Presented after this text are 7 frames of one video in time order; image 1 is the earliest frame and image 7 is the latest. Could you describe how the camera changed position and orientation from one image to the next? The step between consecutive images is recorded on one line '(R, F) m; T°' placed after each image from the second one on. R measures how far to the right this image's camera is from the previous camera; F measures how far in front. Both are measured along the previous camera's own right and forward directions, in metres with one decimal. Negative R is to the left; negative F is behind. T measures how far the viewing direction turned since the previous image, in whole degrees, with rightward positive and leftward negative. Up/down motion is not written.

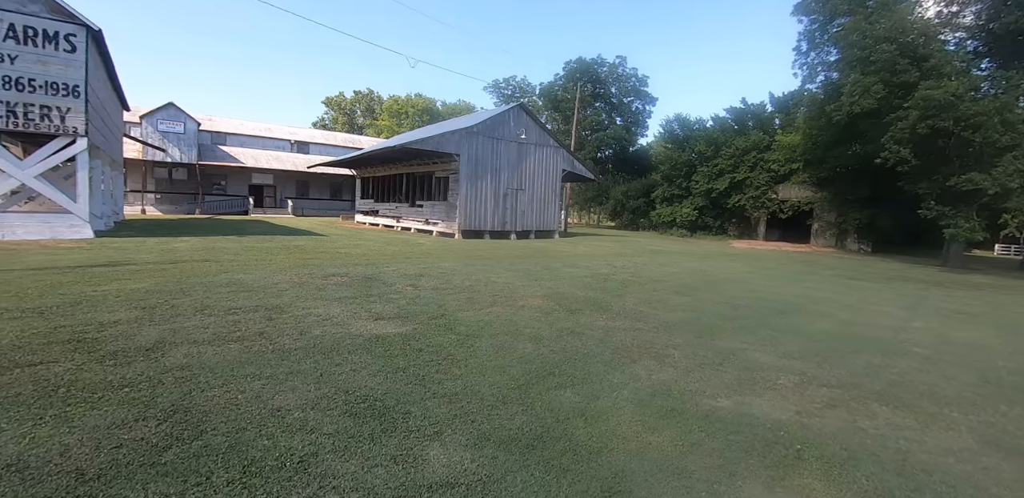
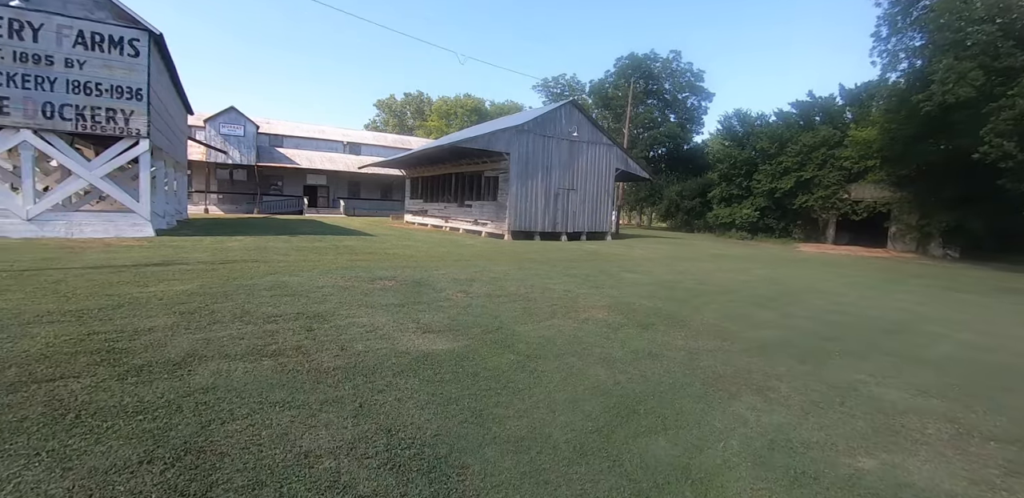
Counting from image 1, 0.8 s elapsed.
(-0.2, +0.6) m; -5°
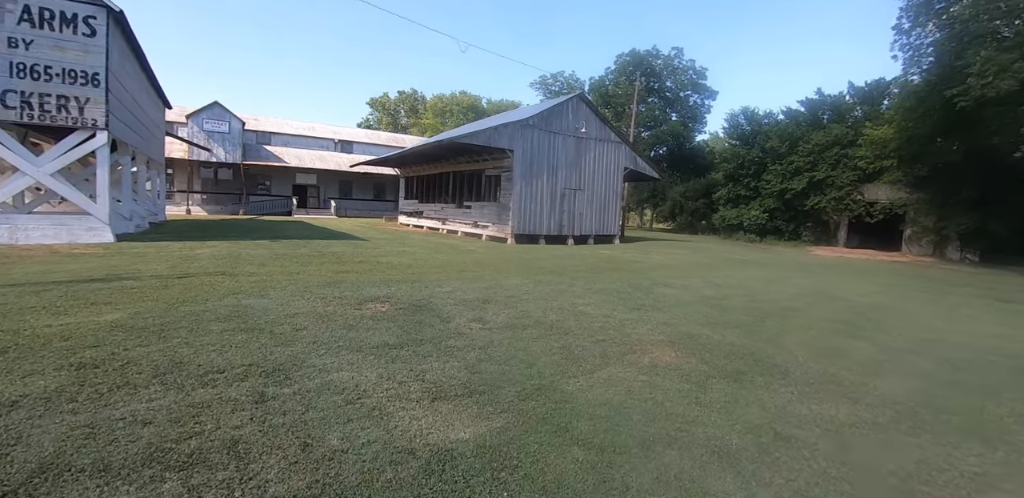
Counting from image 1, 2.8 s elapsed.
(-0.3, +1.3) m; +1°
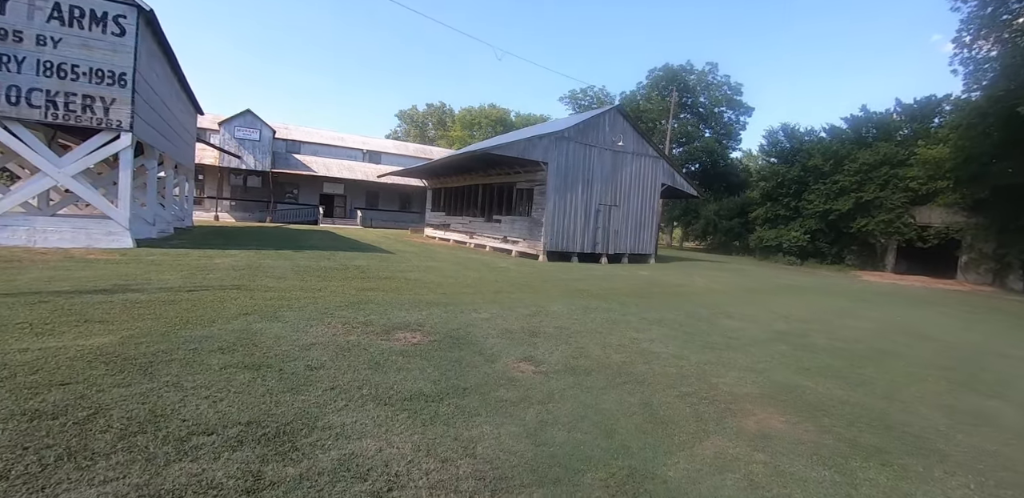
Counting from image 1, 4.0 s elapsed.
(-0.3, +0.8) m; -3°
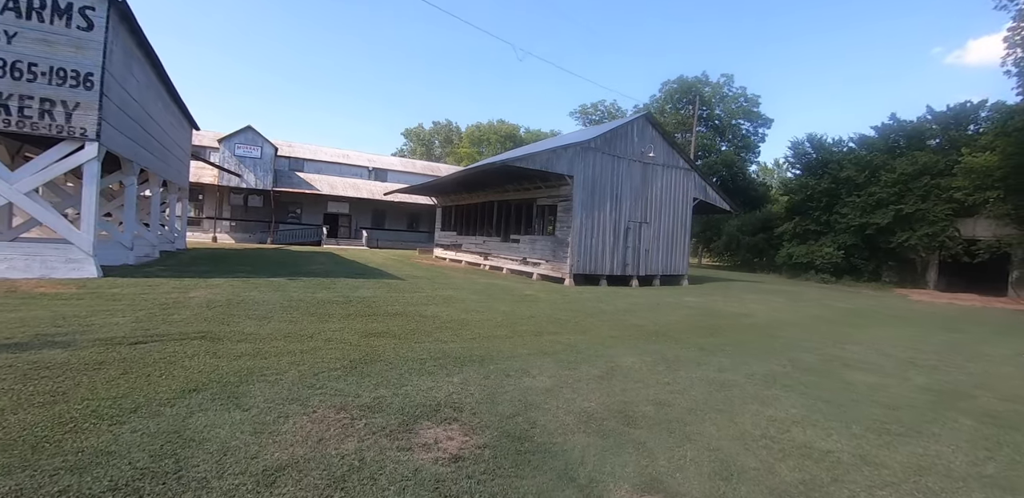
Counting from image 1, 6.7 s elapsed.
(-0.5, +1.5) m; -1°
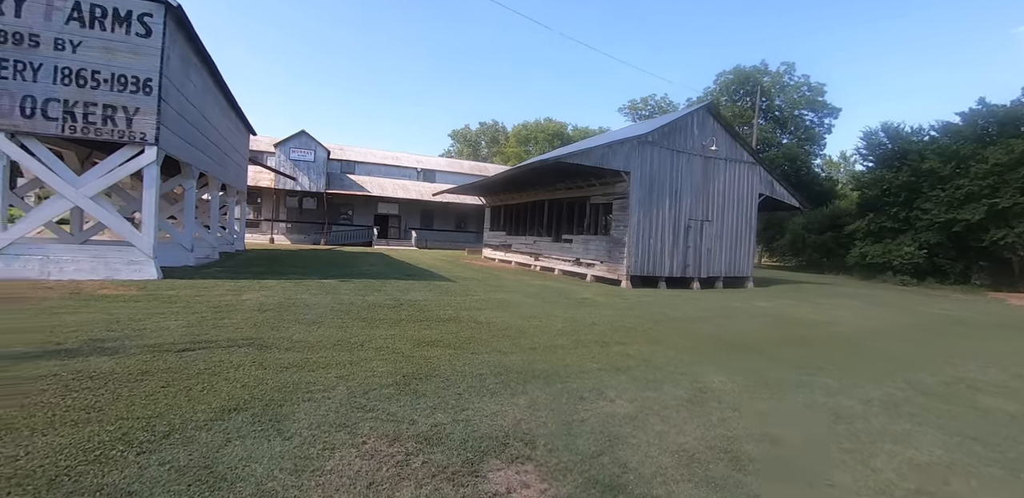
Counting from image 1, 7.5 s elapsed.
(-0.2, +0.5) m; -5°
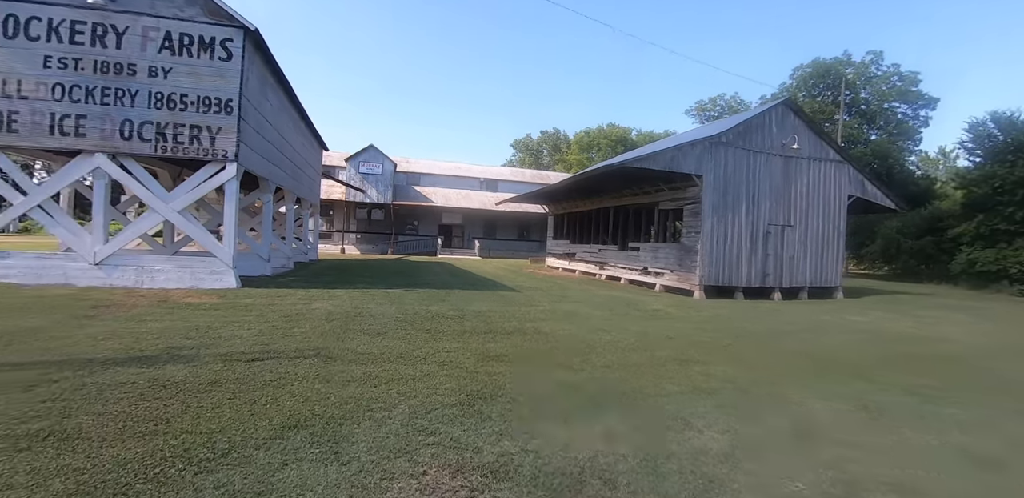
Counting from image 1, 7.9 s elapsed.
(-0.1, +0.3) m; -7°
